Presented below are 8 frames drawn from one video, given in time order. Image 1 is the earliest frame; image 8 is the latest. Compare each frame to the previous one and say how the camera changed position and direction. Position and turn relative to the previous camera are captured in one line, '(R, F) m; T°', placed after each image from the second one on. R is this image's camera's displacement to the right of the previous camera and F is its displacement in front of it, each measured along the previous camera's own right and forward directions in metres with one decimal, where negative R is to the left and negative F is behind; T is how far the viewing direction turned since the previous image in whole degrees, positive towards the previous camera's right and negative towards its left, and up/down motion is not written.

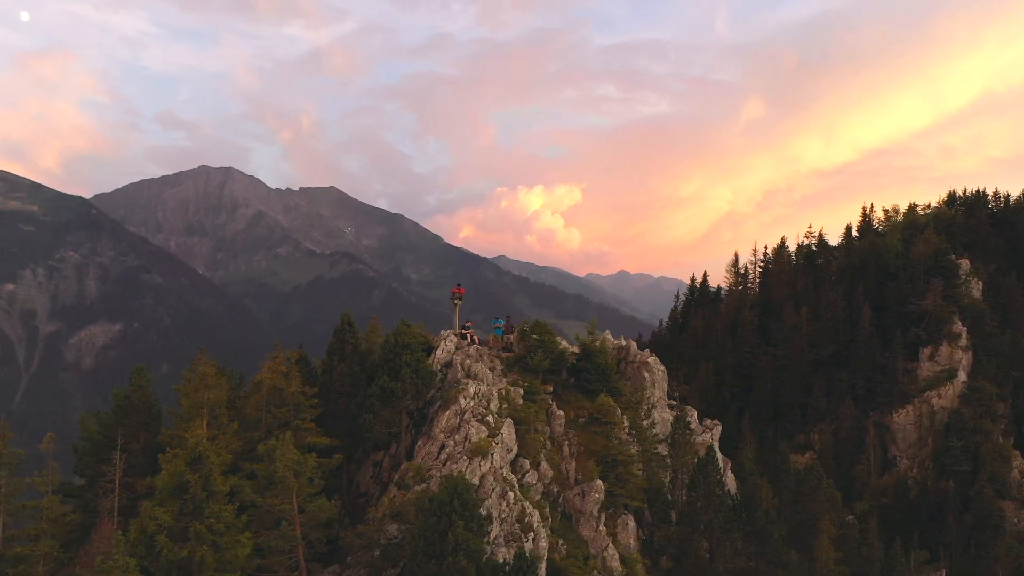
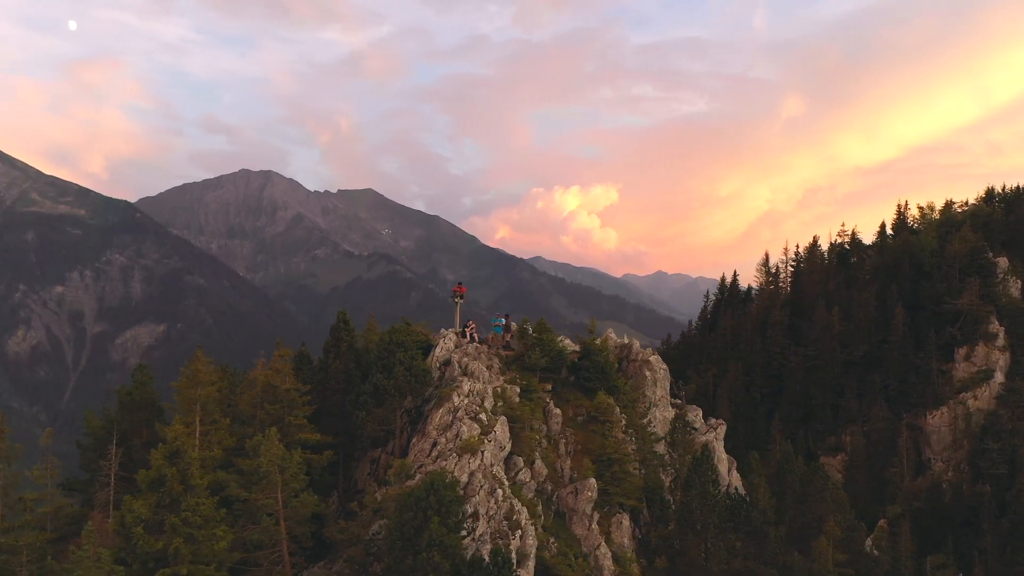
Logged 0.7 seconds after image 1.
(+3.0, 0.0) m; -3°
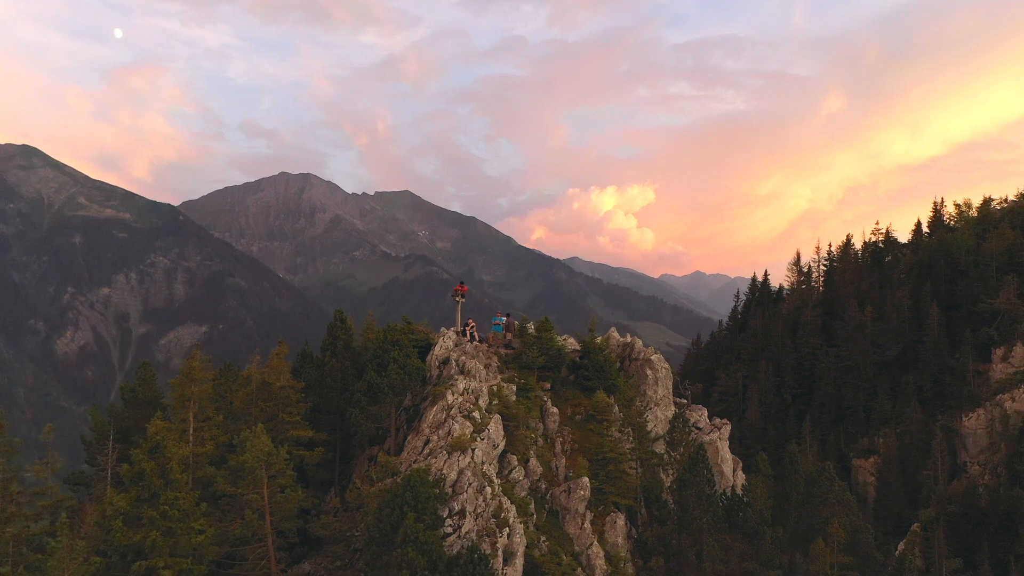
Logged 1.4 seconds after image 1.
(+3.0, 0.0) m; -3°
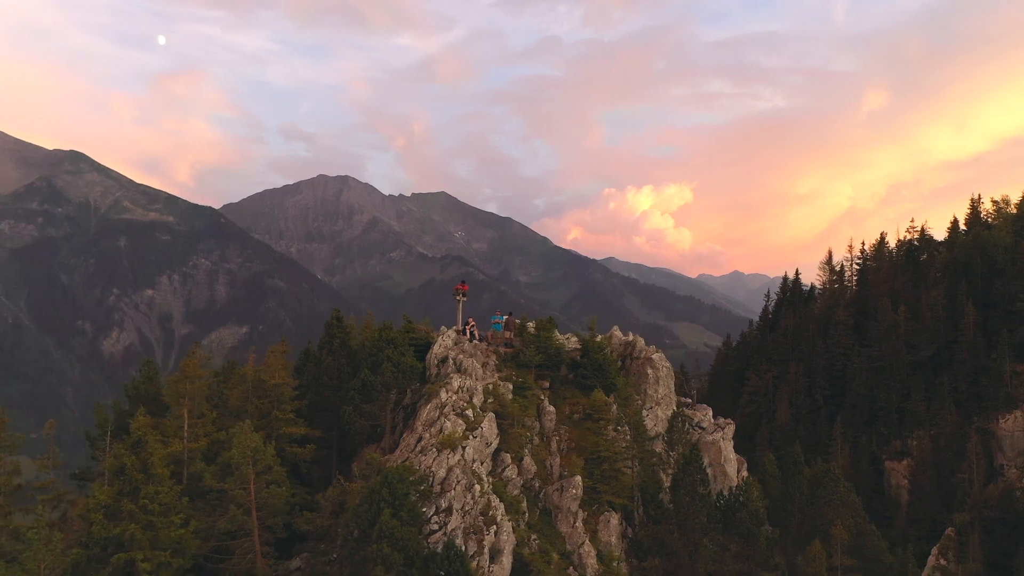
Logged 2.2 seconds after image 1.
(+3.0, 0.0) m; -3°
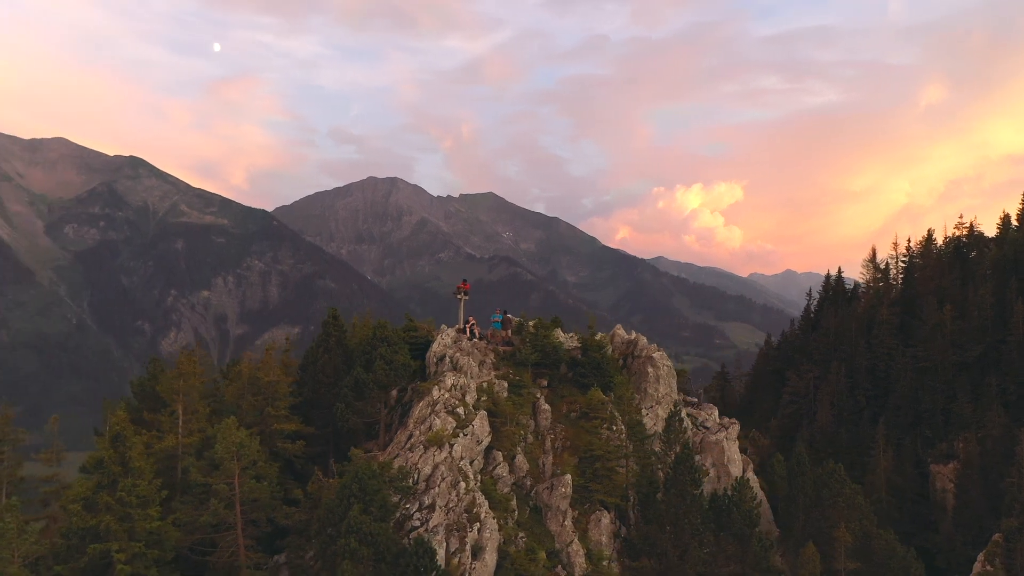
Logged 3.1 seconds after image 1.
(+4.0, +0.1) m; -3°
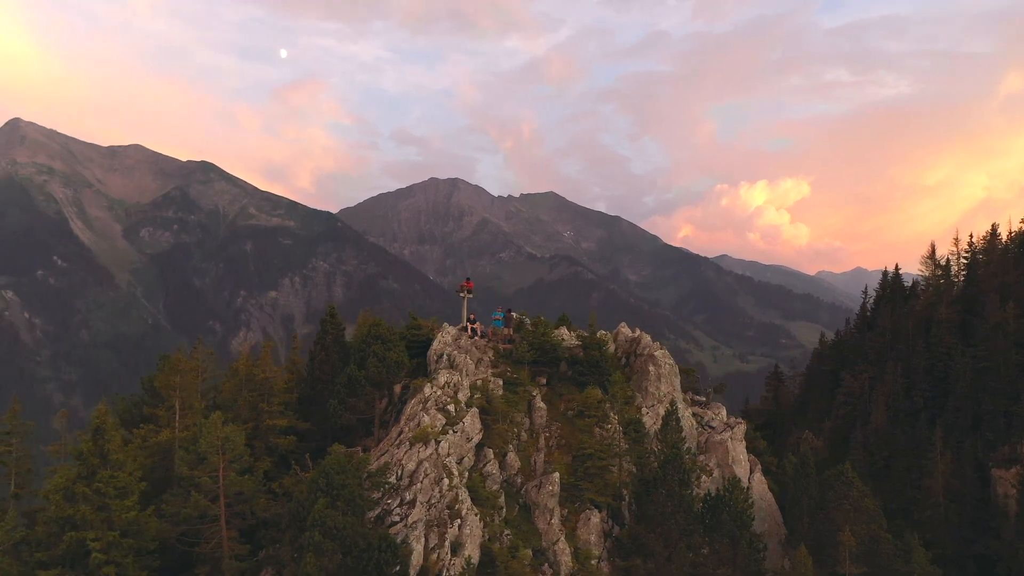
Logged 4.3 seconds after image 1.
(+5.0, +0.1) m; -4°
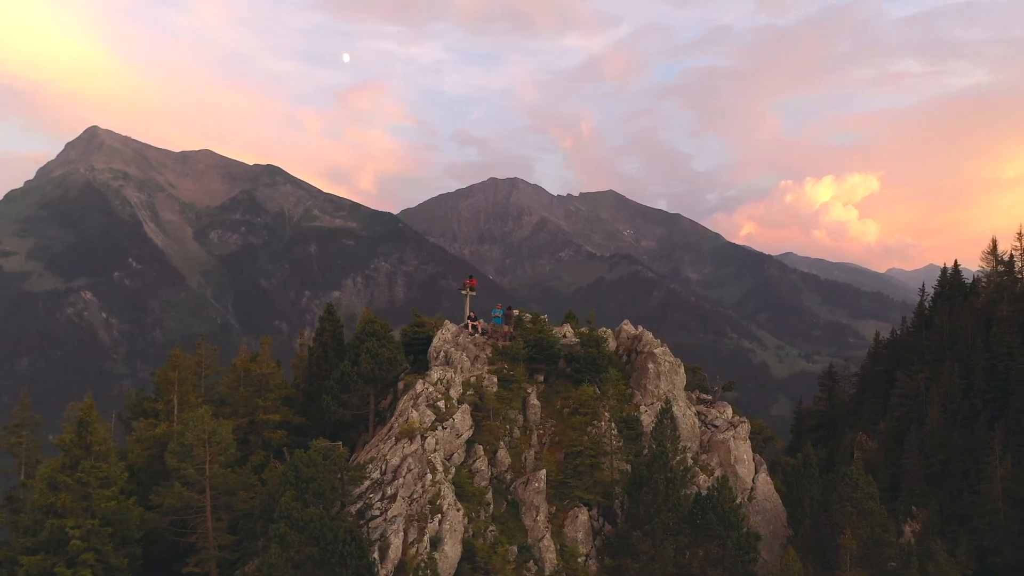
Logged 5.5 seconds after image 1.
(+4.9, +0.1) m; -4°
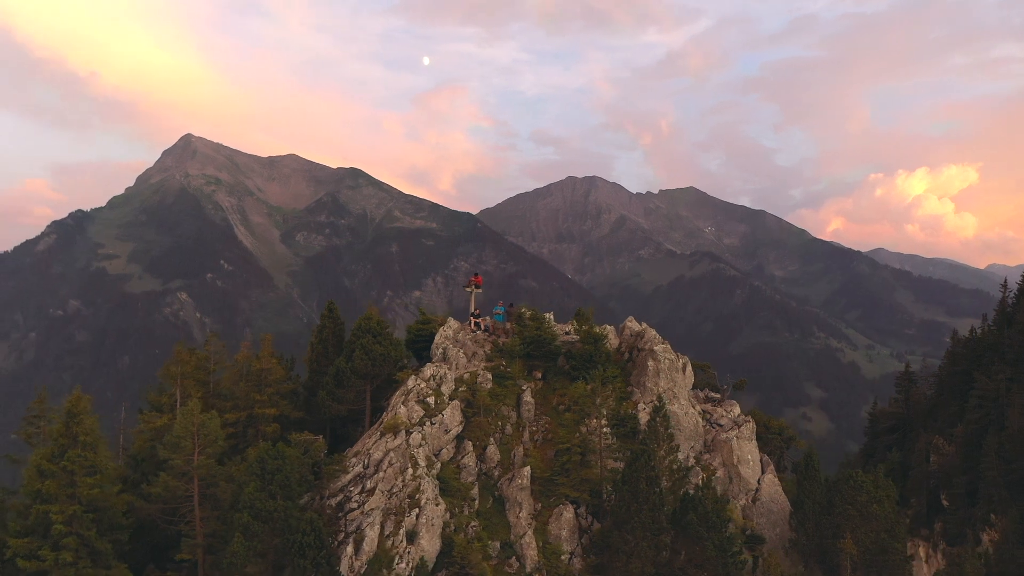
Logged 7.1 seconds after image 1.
(+6.4, +0.3) m; -6°
